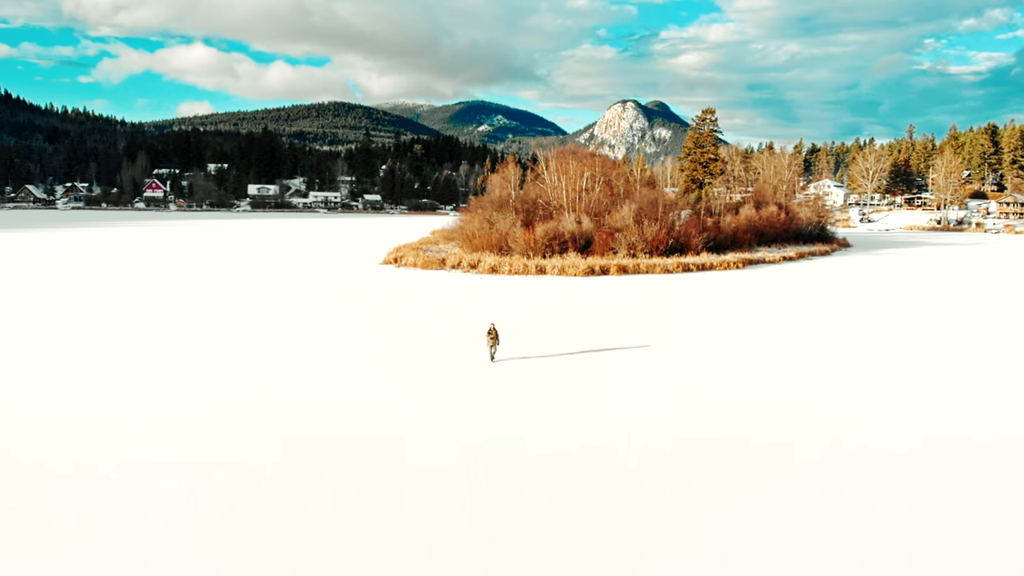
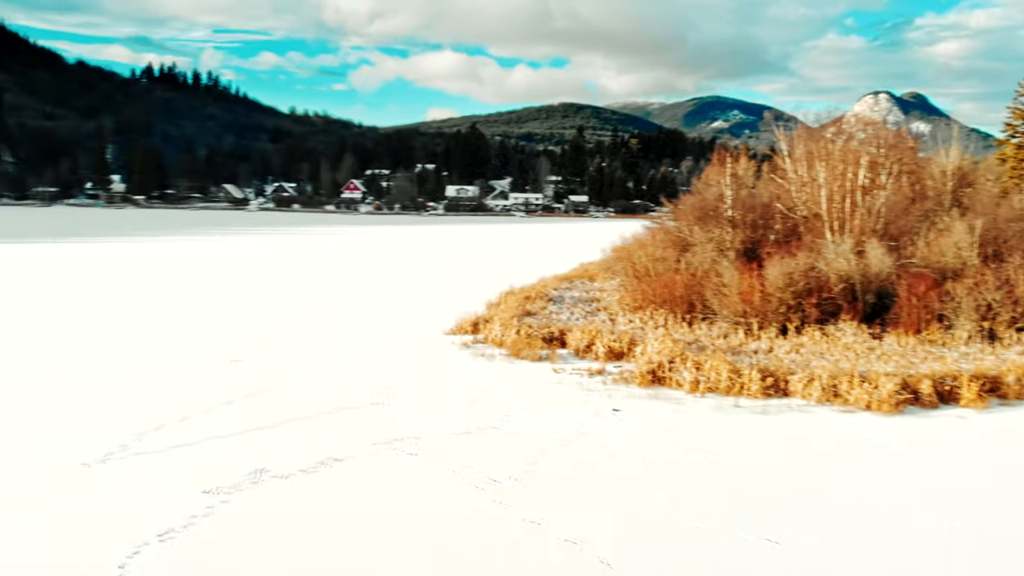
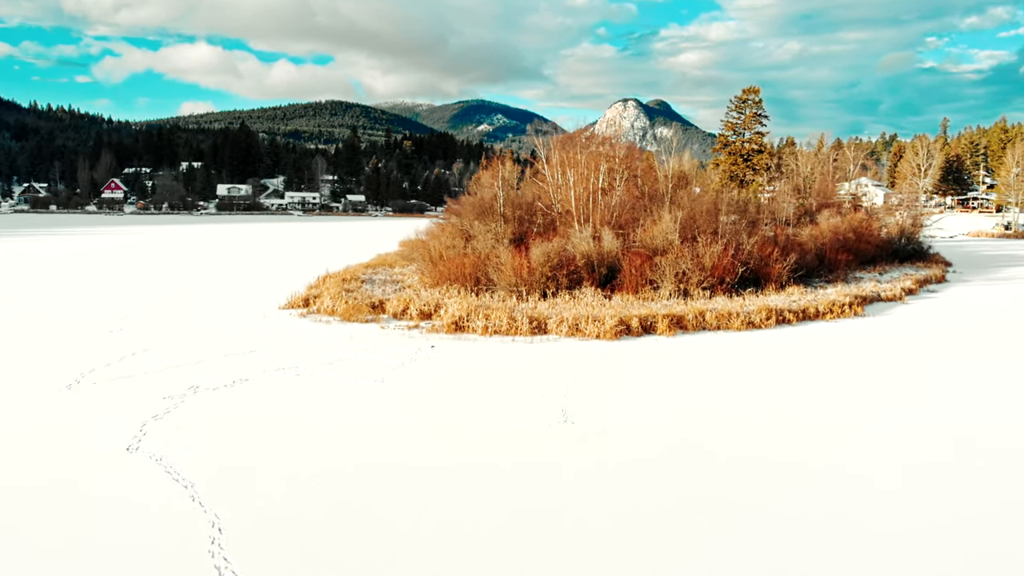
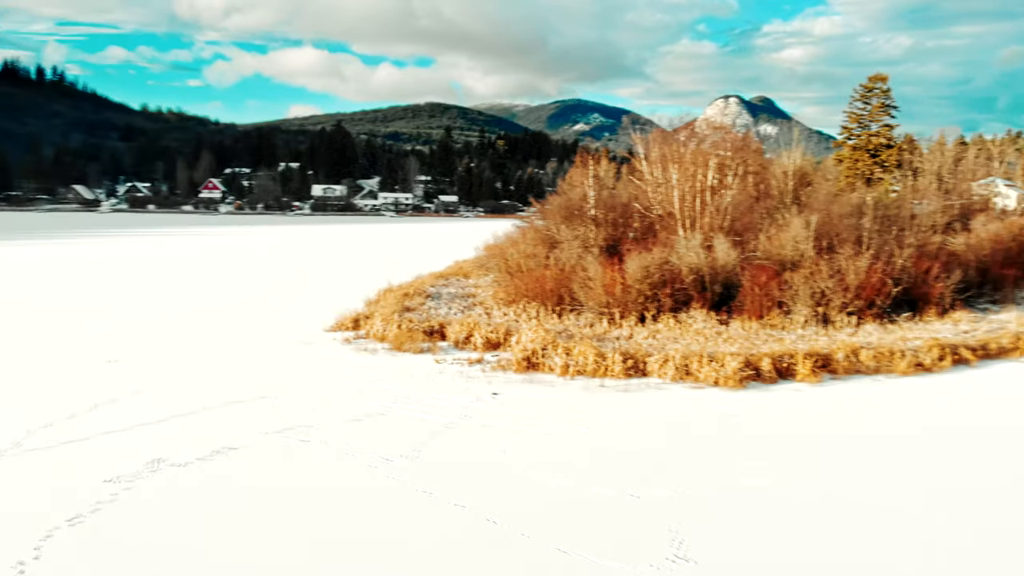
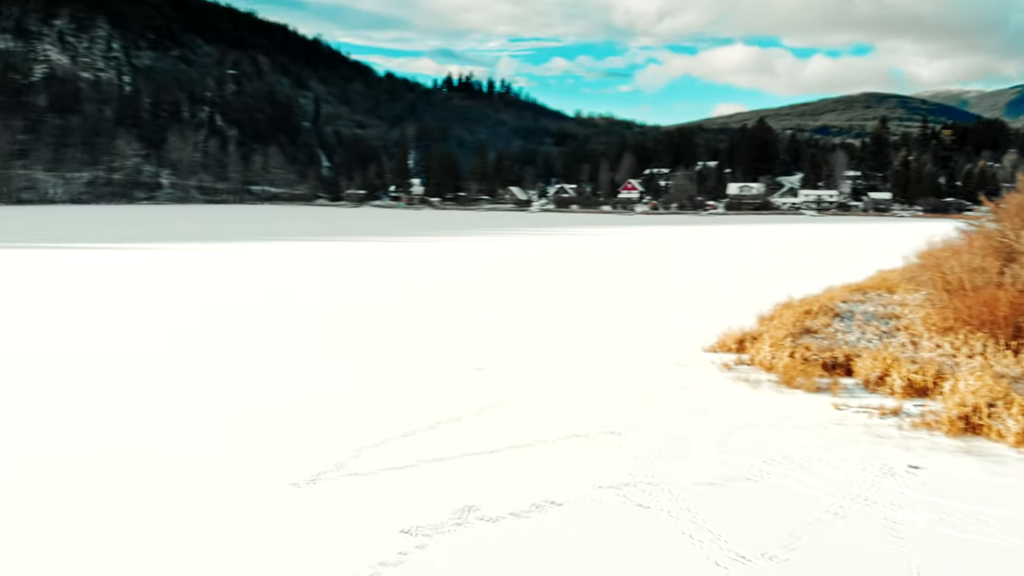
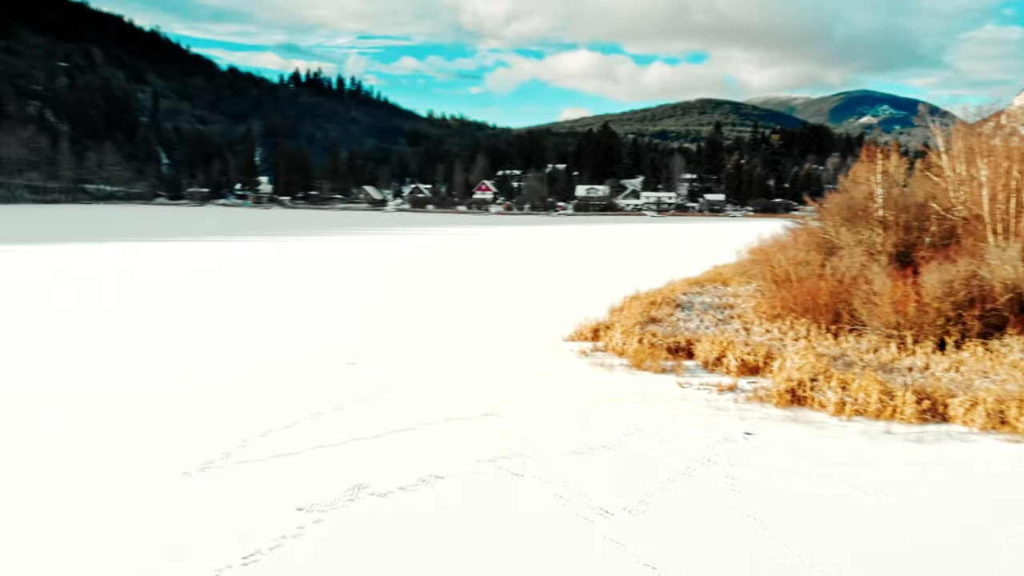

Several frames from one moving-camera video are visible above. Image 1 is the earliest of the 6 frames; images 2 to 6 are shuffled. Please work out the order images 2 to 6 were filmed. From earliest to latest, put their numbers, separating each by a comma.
3, 4, 2, 6, 5
